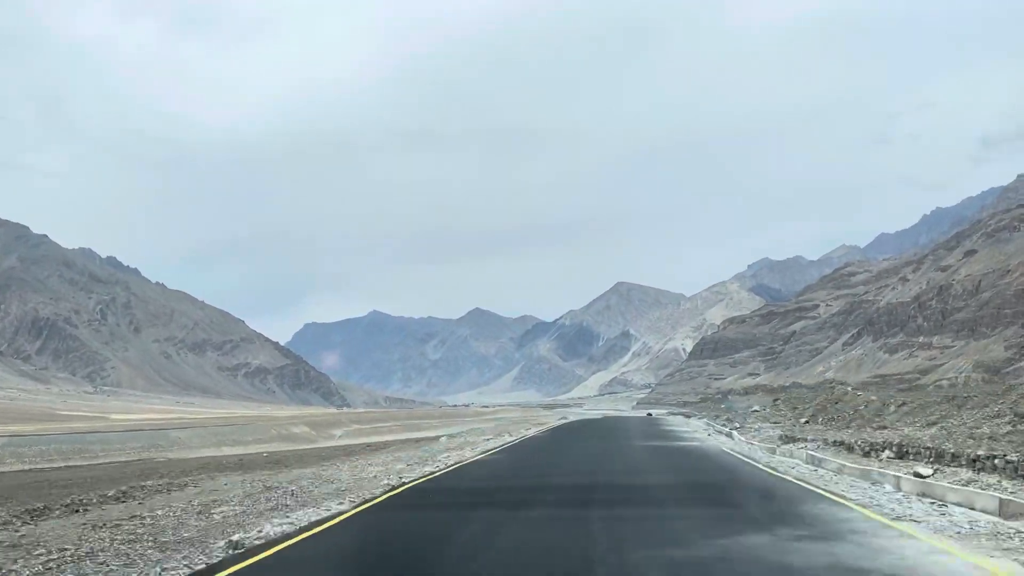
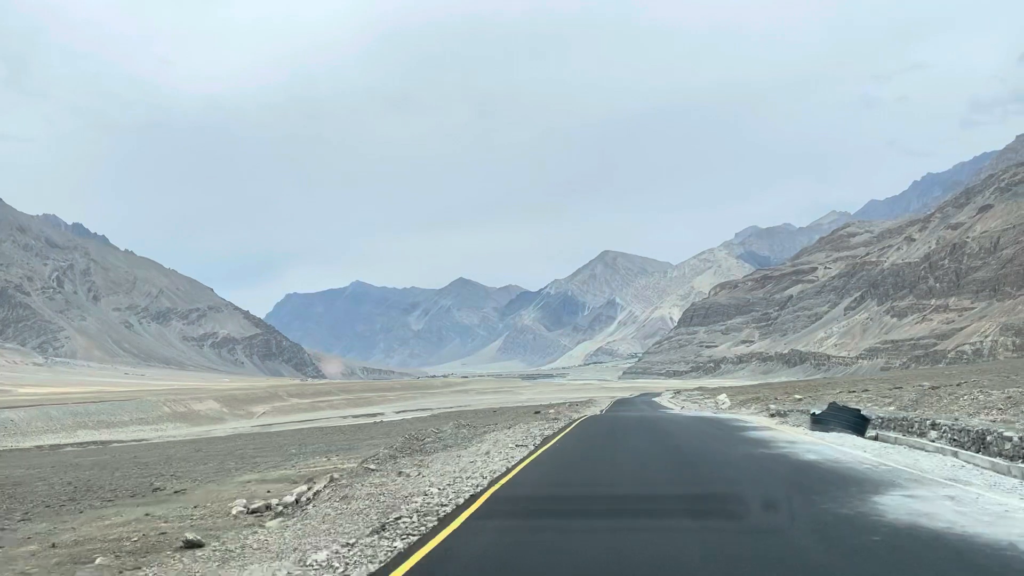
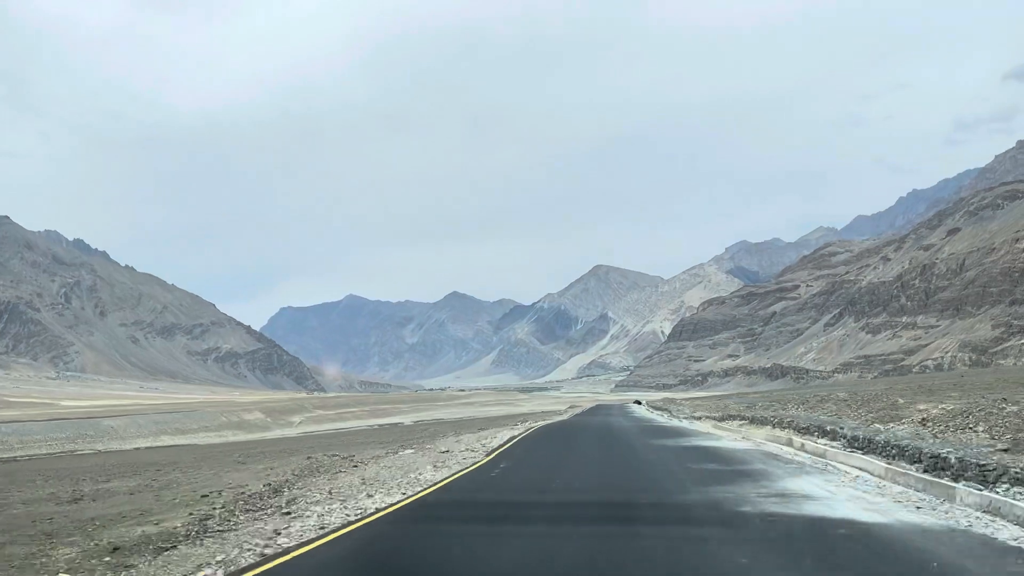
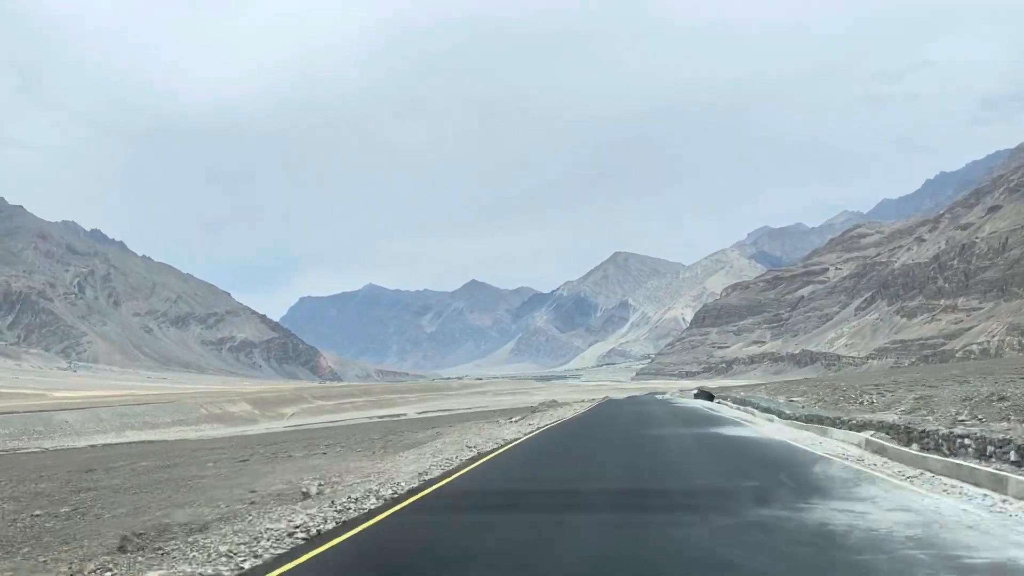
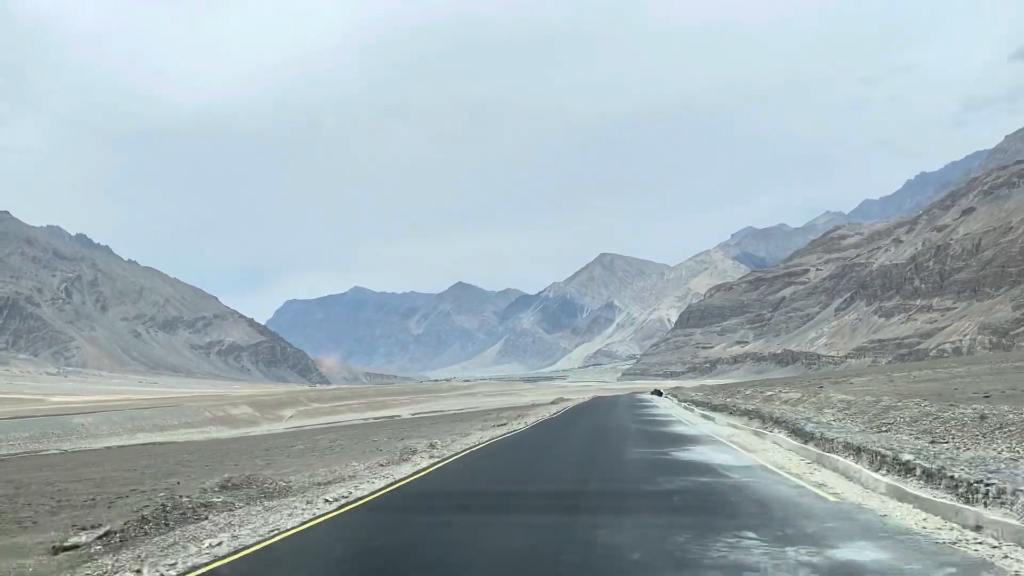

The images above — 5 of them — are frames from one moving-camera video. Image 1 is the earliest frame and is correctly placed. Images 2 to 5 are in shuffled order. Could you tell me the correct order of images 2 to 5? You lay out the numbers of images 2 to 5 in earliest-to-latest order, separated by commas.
3, 5, 4, 2
